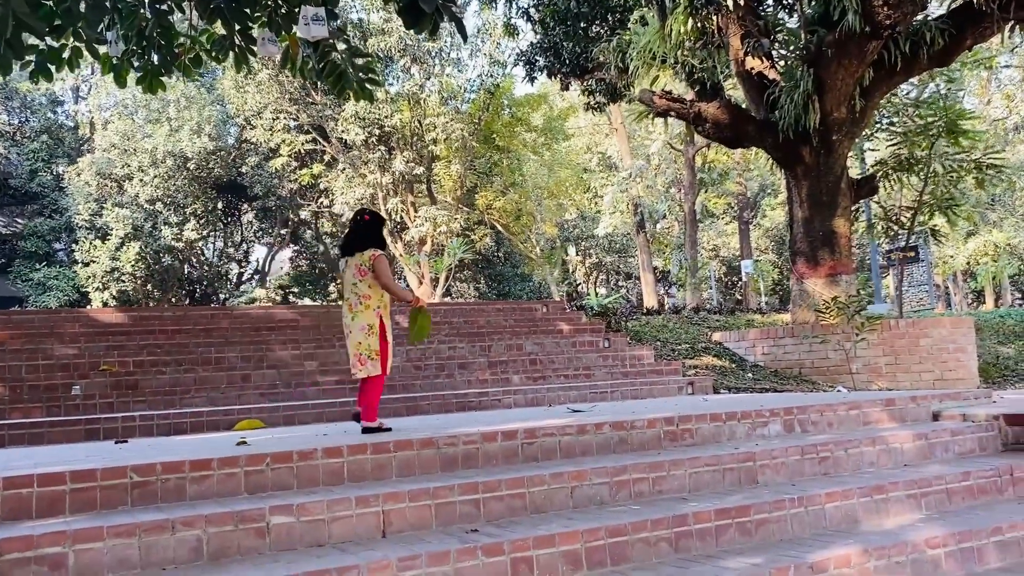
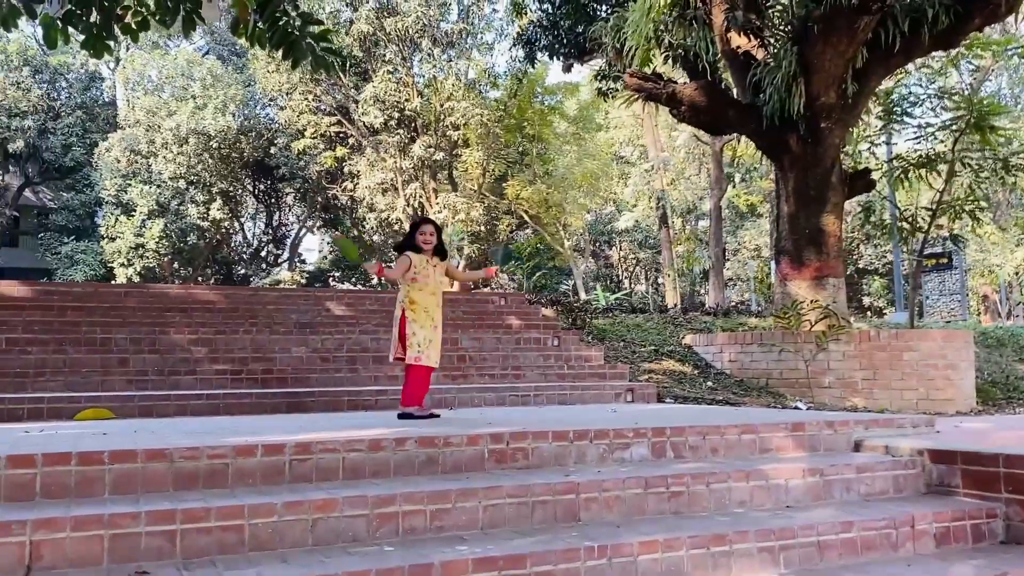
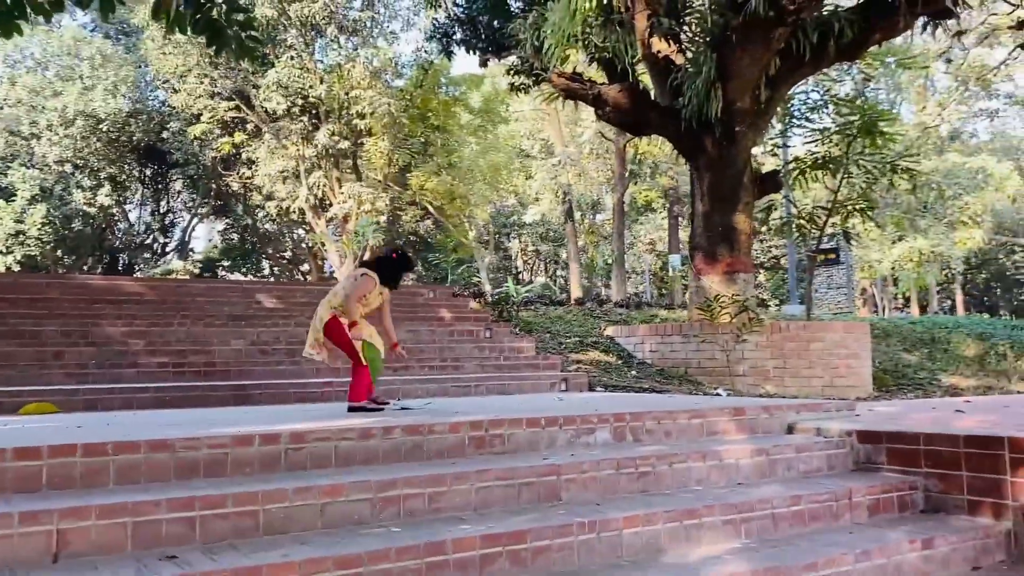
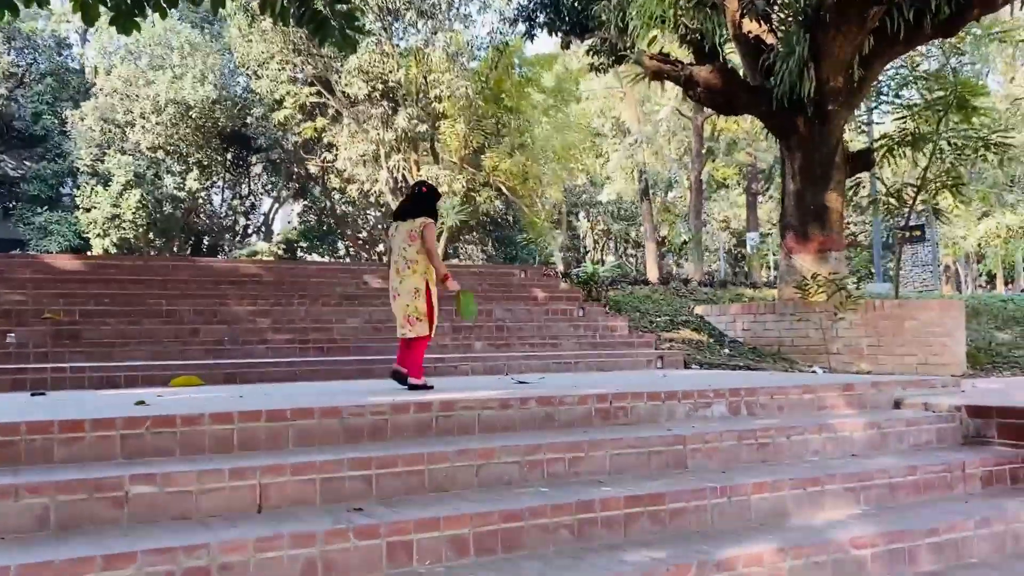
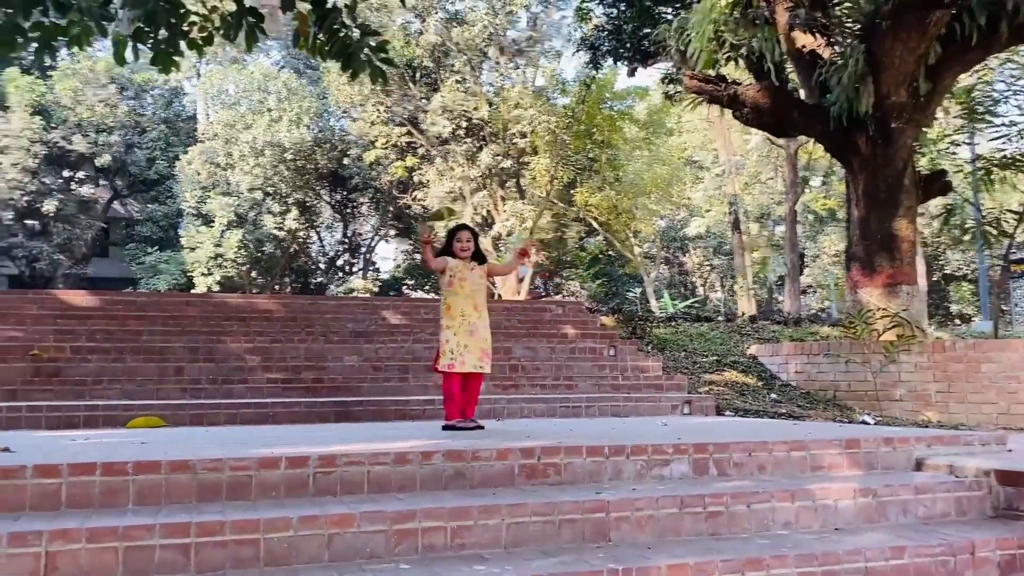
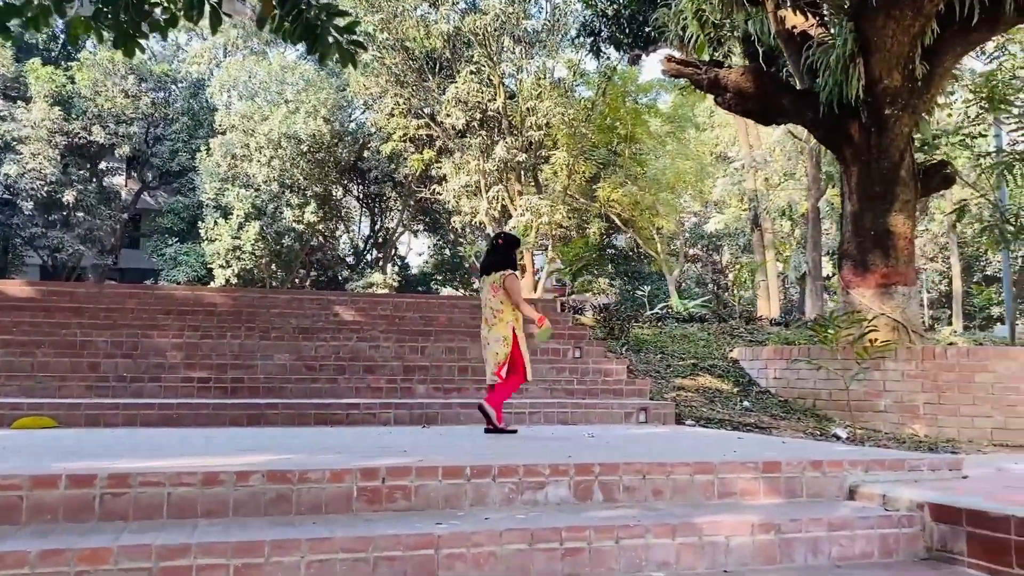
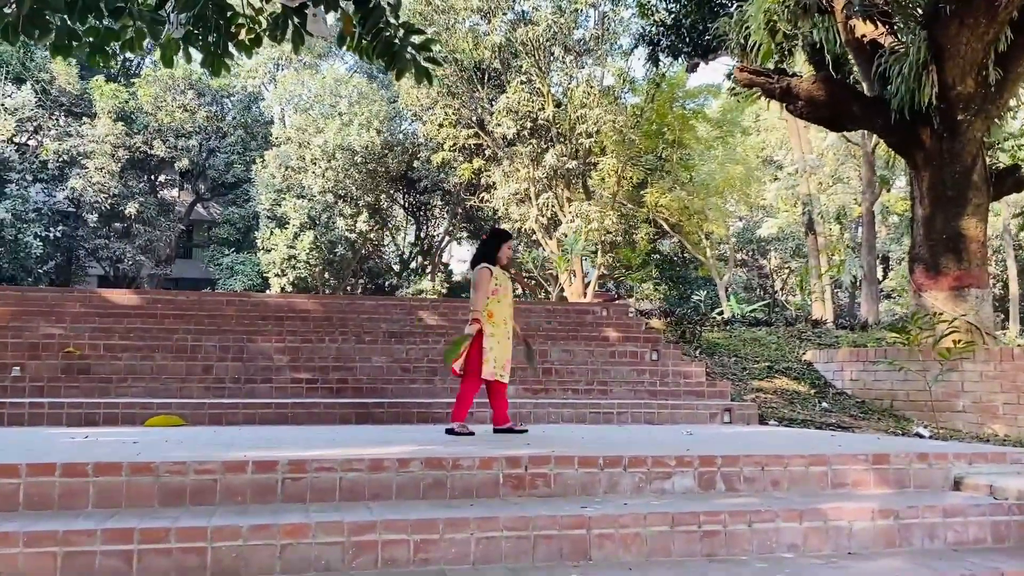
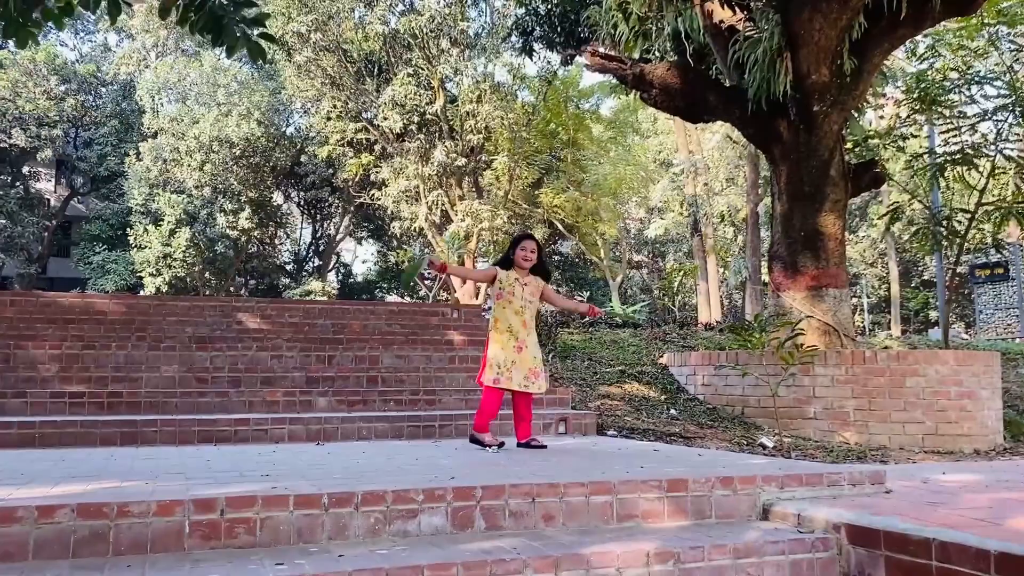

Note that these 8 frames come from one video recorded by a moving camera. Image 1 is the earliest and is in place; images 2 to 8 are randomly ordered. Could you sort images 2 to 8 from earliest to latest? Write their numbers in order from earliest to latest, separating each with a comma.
4, 3, 2, 5, 7, 6, 8
